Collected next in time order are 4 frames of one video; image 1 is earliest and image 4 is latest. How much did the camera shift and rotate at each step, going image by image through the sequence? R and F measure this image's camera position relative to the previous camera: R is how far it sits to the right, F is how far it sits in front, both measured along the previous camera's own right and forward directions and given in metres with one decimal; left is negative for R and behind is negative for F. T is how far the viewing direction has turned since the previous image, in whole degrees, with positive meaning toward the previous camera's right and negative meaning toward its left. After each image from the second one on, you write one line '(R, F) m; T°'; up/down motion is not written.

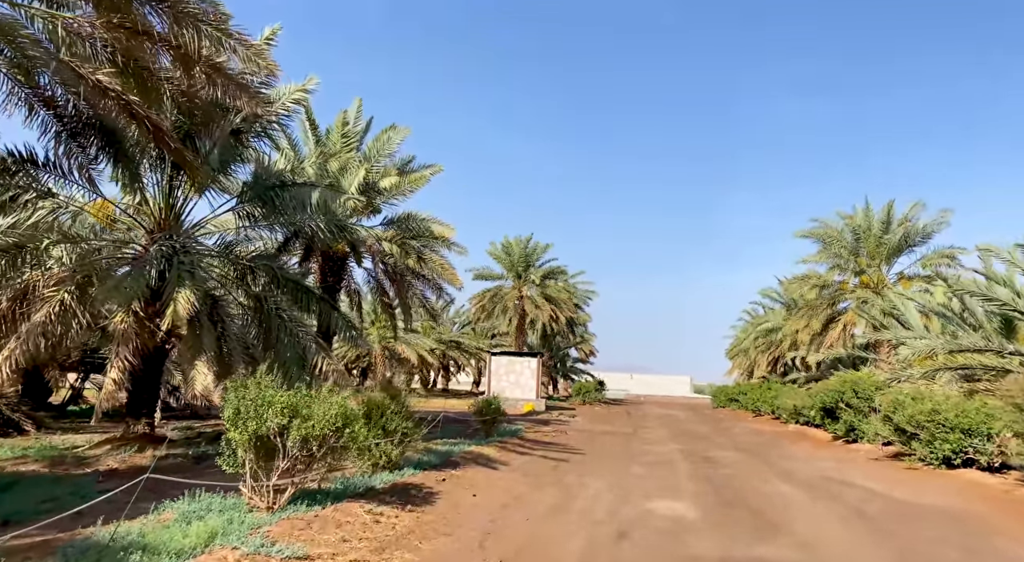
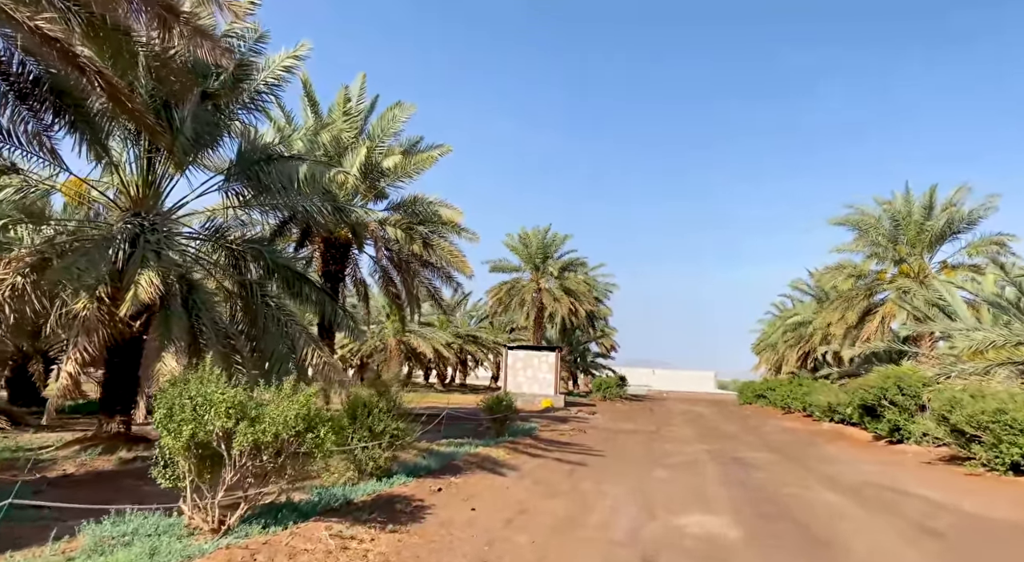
(+0.2, +1.2) m; -2°
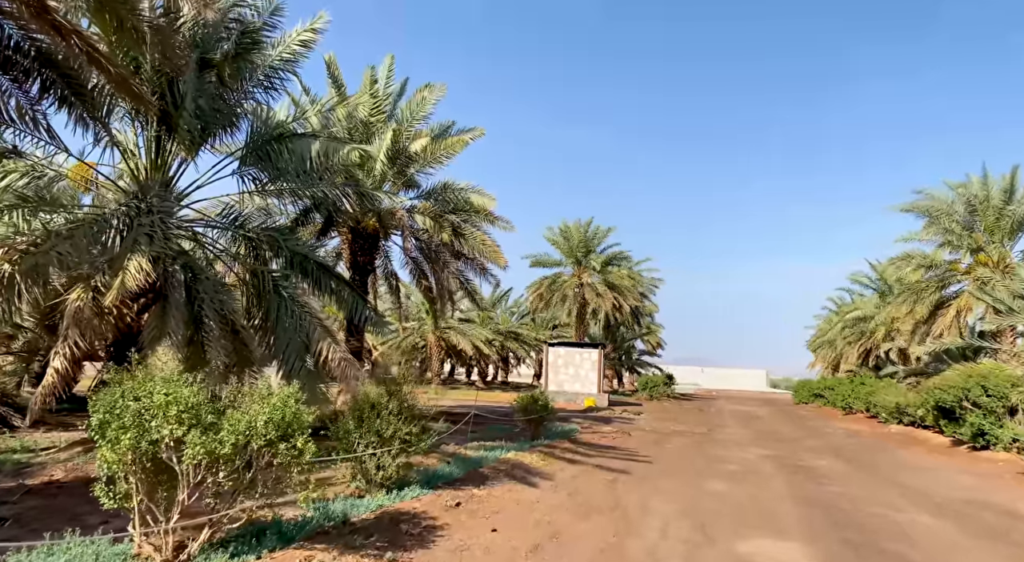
(+0.2, +1.0) m; -4°
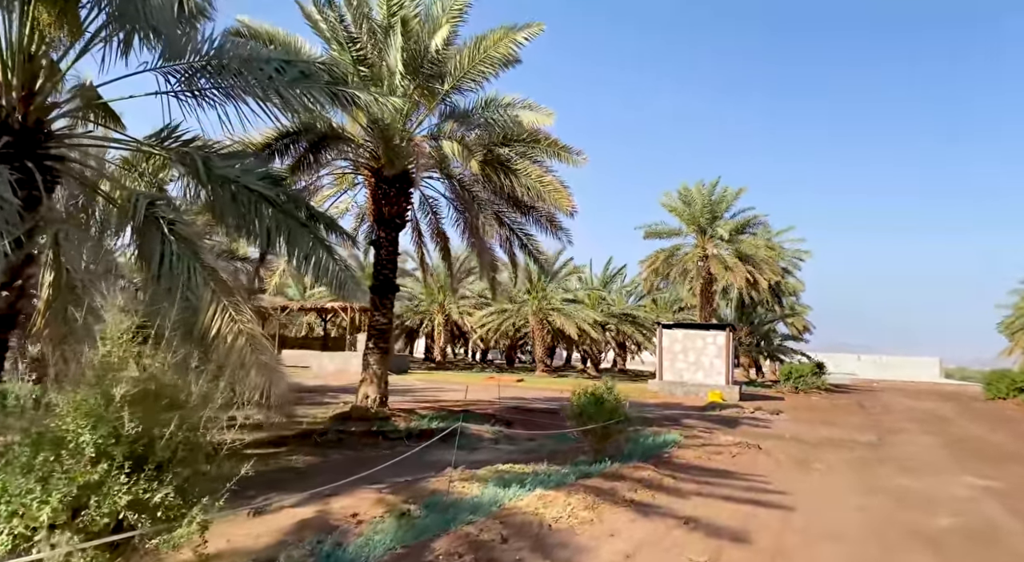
(+1.0, +4.2) m; -12°
